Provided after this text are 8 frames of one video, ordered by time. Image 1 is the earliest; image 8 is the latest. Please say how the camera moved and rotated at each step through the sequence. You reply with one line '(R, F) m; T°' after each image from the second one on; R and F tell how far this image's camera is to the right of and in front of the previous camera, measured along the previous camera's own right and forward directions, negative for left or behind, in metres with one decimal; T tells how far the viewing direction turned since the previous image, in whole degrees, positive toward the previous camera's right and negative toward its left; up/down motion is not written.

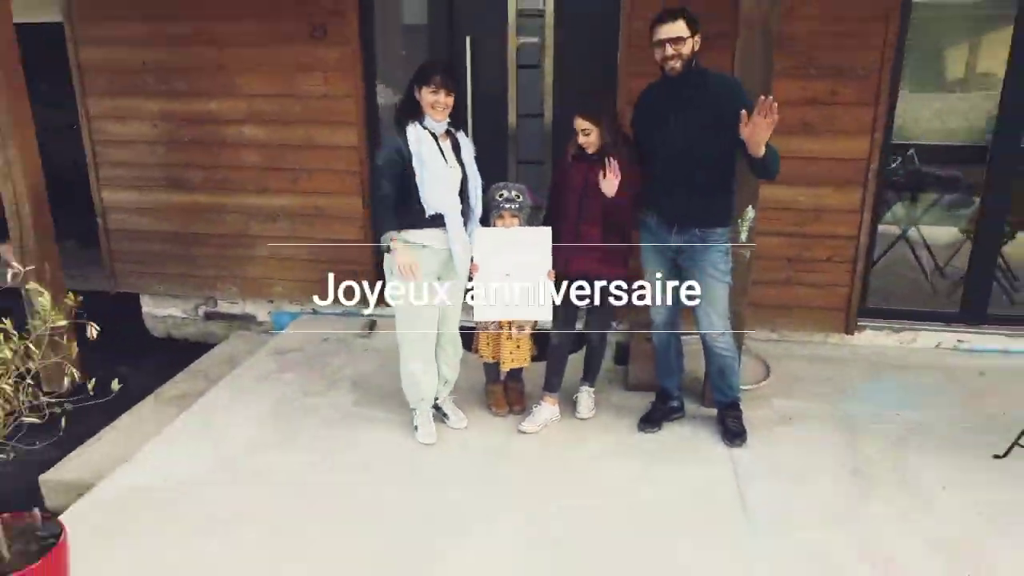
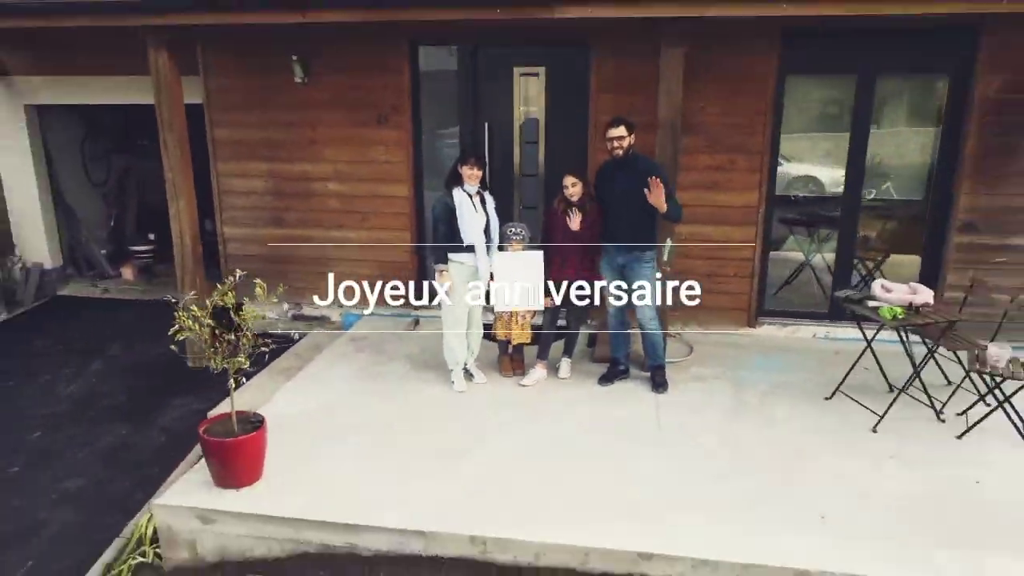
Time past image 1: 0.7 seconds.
(0.0, -1.4) m; 0°
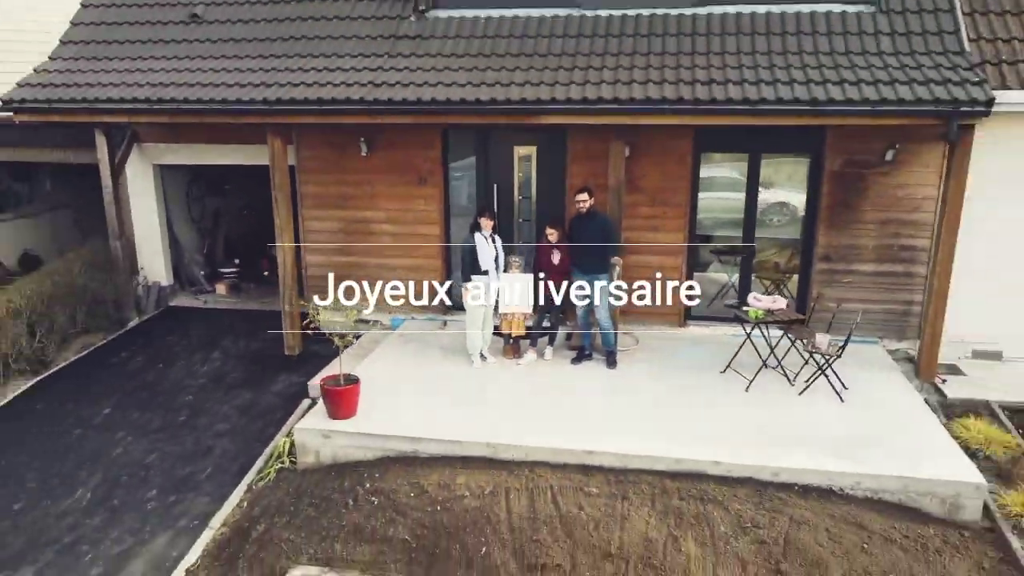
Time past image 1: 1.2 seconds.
(0.0, -1.9) m; 0°
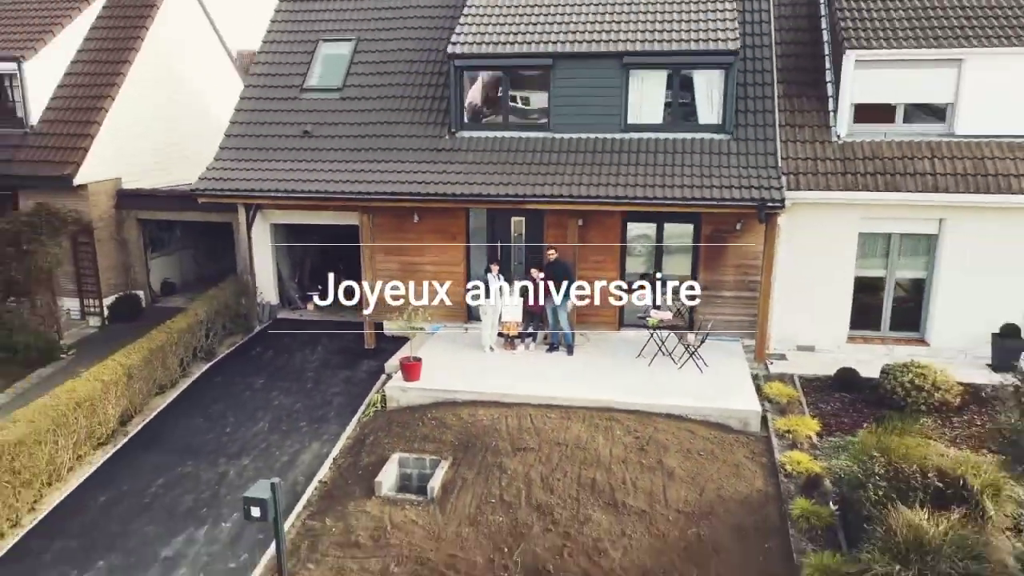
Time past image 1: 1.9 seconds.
(0.0, -3.7) m; 0°
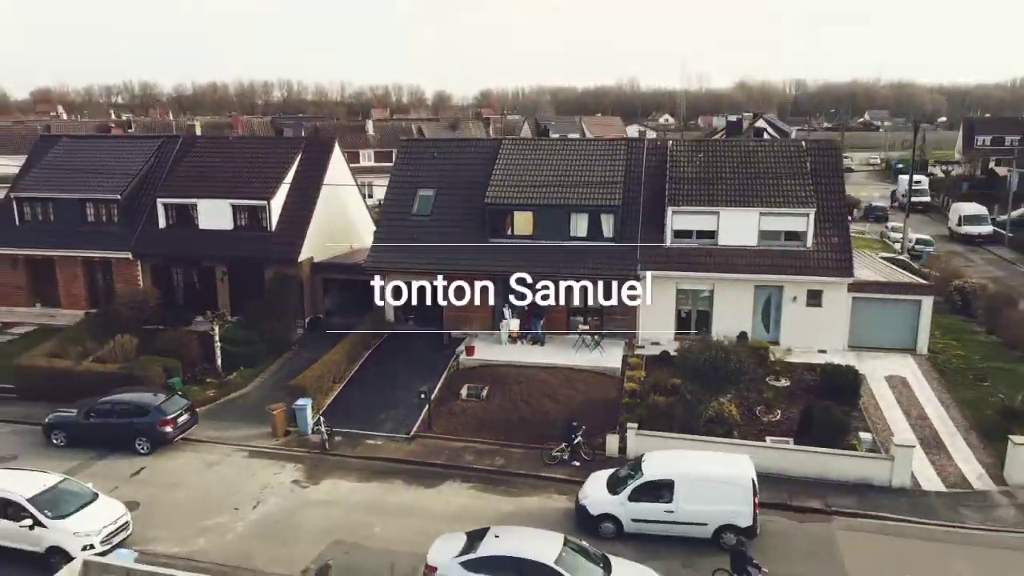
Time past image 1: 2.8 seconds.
(+0.1, -10.8) m; -1°
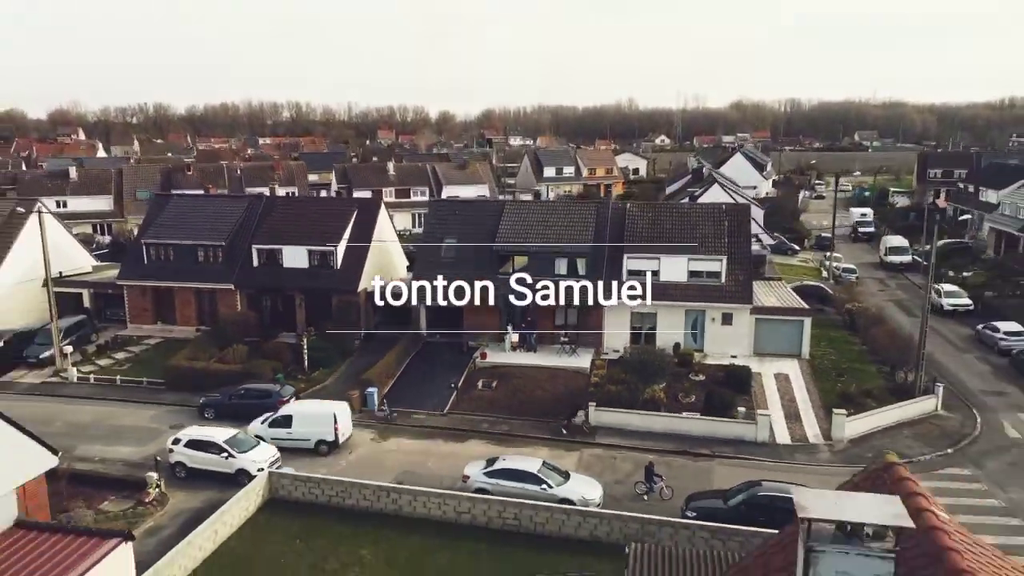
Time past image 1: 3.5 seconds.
(0.0, -8.1) m; 0°
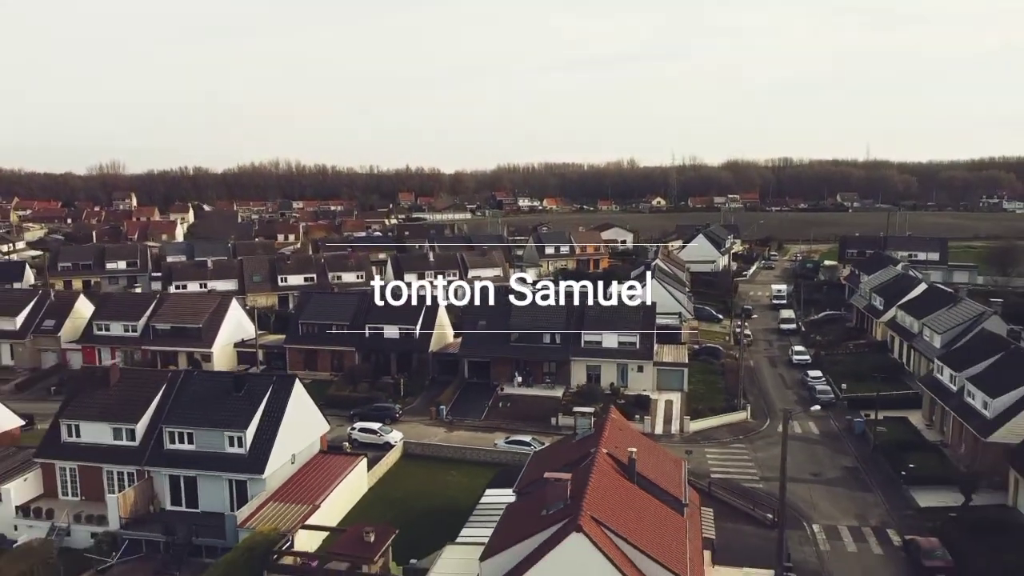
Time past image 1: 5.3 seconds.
(+0.2, -21.3) m; -1°
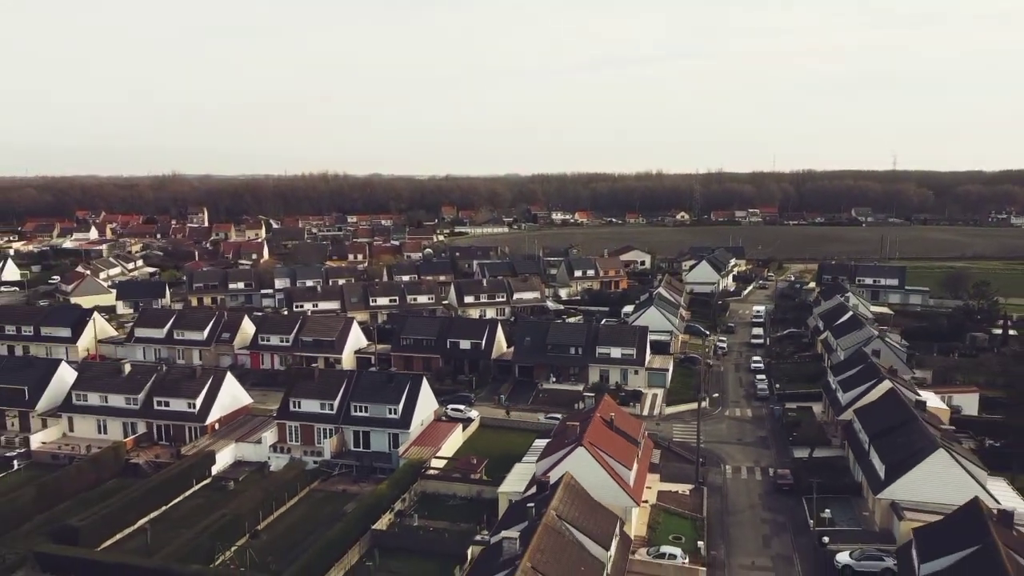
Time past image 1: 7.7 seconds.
(-0.4, -22.9) m; -2°
